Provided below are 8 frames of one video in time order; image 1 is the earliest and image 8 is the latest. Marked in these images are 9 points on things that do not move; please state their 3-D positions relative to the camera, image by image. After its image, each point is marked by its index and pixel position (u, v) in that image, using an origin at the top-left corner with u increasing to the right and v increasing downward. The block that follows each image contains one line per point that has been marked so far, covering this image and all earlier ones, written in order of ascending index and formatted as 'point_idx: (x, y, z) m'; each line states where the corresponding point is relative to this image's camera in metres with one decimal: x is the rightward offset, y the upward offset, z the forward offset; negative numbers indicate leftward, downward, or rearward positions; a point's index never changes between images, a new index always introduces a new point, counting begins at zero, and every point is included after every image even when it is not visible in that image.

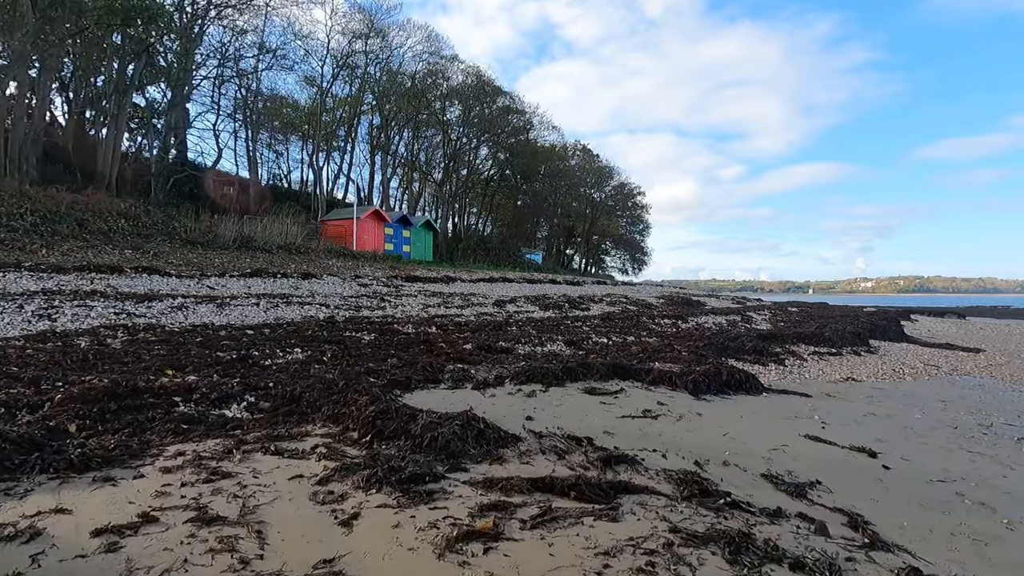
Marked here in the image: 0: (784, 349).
0: (+6.5, -1.5, +12.8) m
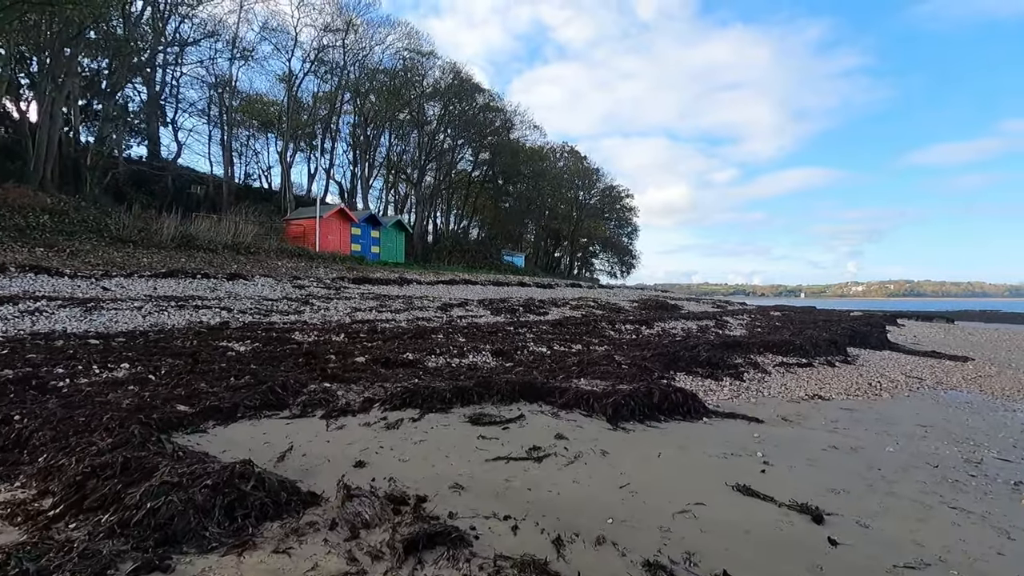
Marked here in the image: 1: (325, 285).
0: (+4.9, -1.5, +11.3) m
1: (-6.7, +0.1, +19.3) m
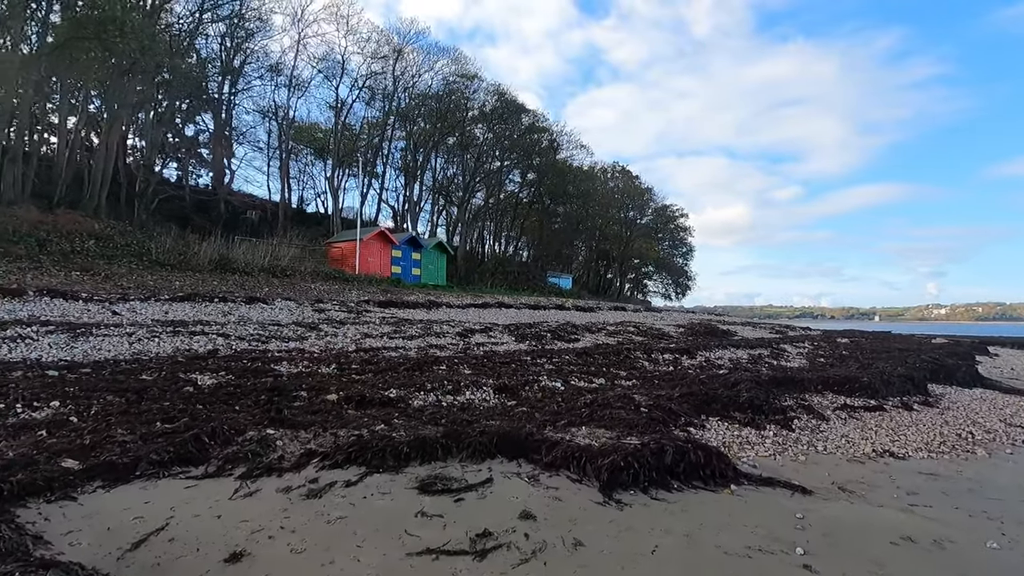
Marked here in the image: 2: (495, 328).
0: (+5.0, -2.0, +9.4) m
1: (-5.7, -0.7, +18.7) m
2: (-0.6, -1.3, +17.8) m
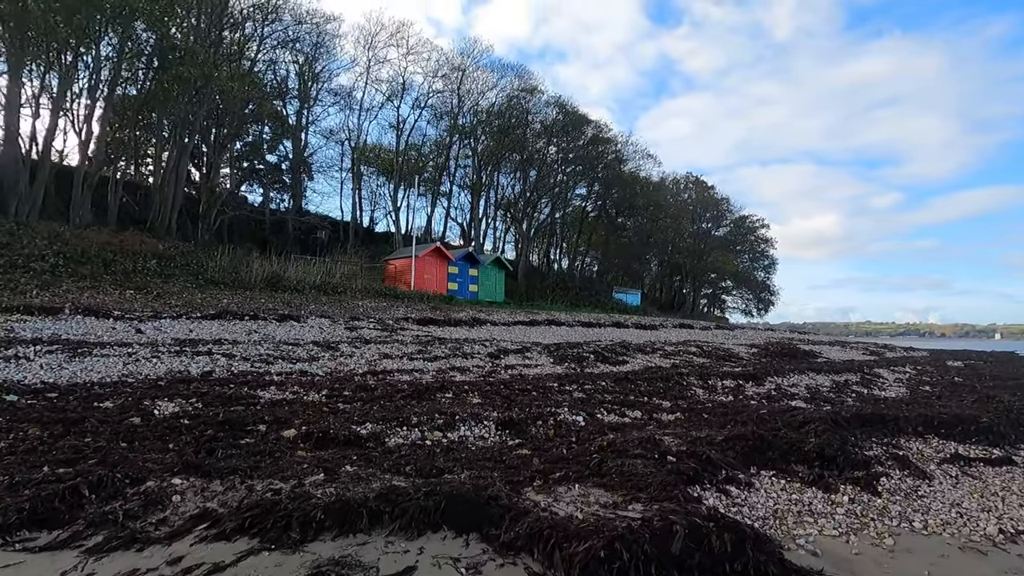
0: (+5.1, -2.2, +7.3) m
1: (-4.3, -1.3, +17.9) m
2: (+0.7, -1.8, +16.3) m
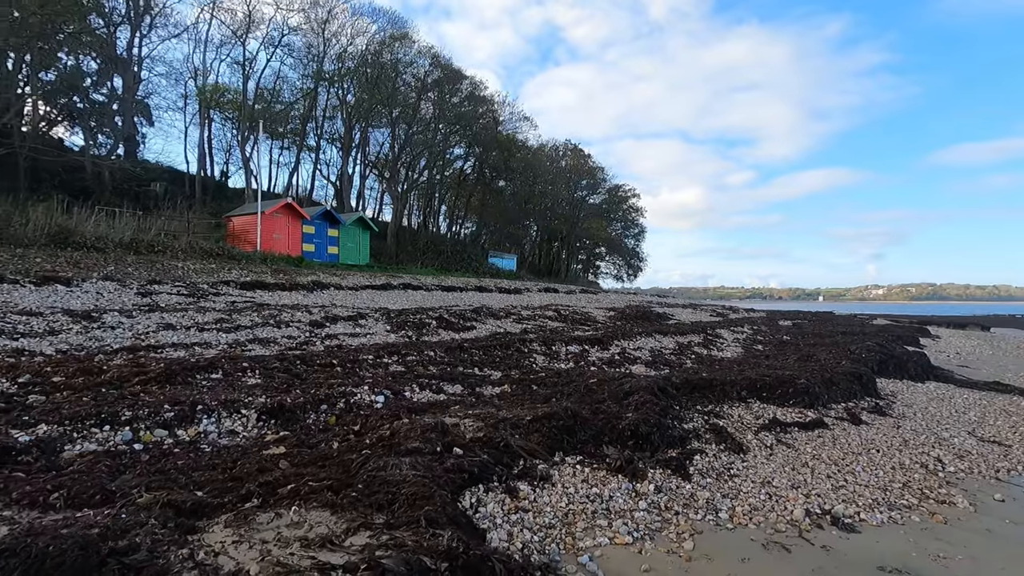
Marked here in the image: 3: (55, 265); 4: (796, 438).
0: (+2.4, -1.6, +6.7) m
1: (-9.0, -0.1, +15.0) m
2: (-3.7, -0.7, +14.5) m
3: (-13.9, +0.7, +16.4) m
4: (+3.5, -1.9, +6.6) m
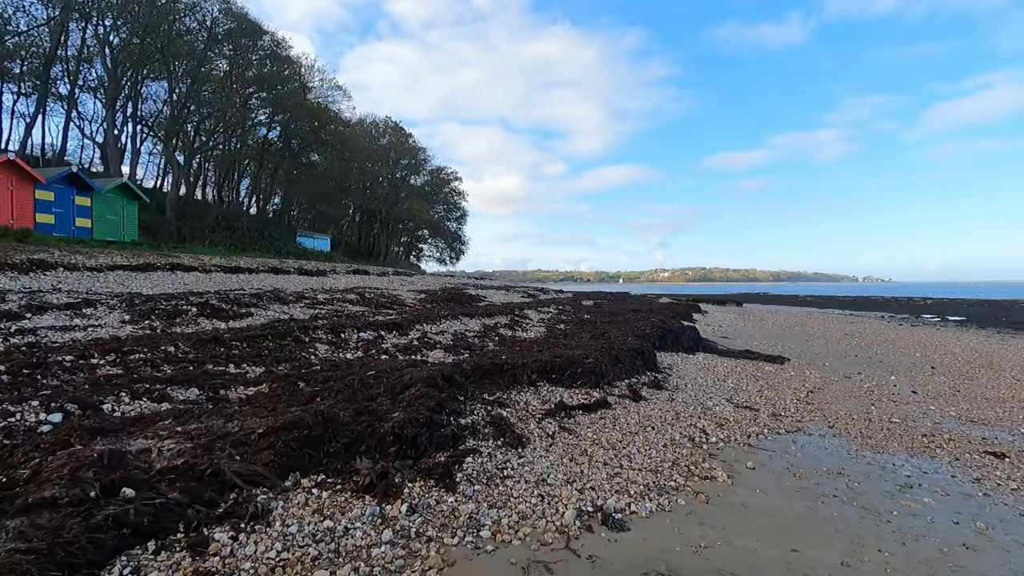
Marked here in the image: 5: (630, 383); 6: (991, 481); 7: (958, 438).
0: (-0.2, -1.4, +6.0) m
1: (-13.7, +0.3, +10.3) m
2: (-8.6, -0.3, +11.5) m
3: (-18.9, +1.1, +10.0) m
4: (+0.8, -1.6, +6.3) m
5: (+1.9, -1.5, +8.7) m
6: (+5.4, -2.2, +6.0) m
7: (+6.5, -2.2, +7.8) m
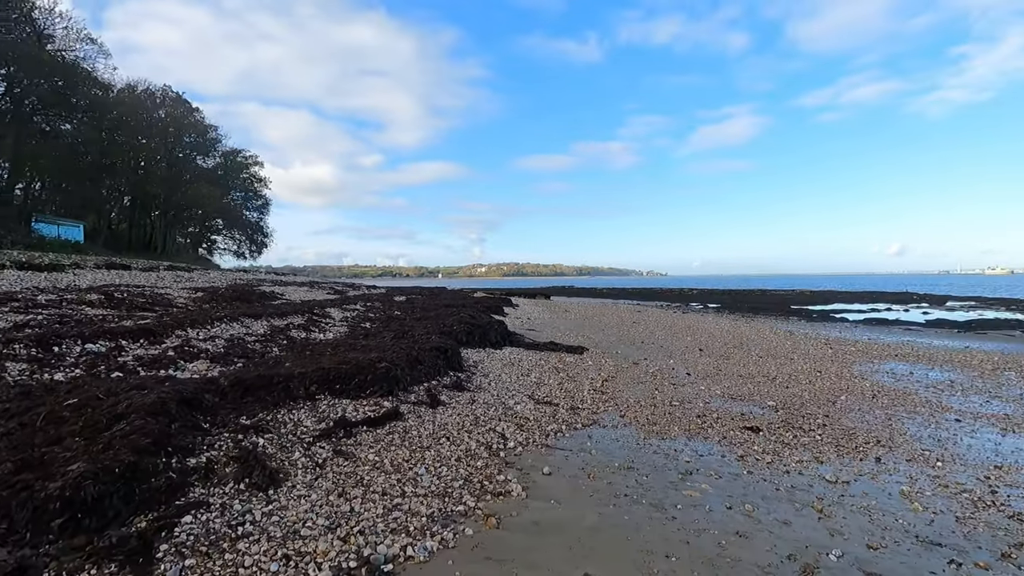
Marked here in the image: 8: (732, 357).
0: (-2.4, -1.3, +4.7) m
1: (-16.5, +0.2, +4.3) m
2: (-12.1, -0.3, +7.1) m
3: (-21.3, +1.0, +2.4) m
4: (-1.5, -1.5, +5.3) m
5: (-1.2, -1.5, +8.0) m
6: (+2.9, -2.1, +6.5) m
7: (+3.4, -2.1, +8.6) m
8: (+6.6, -2.1, +16.1) m
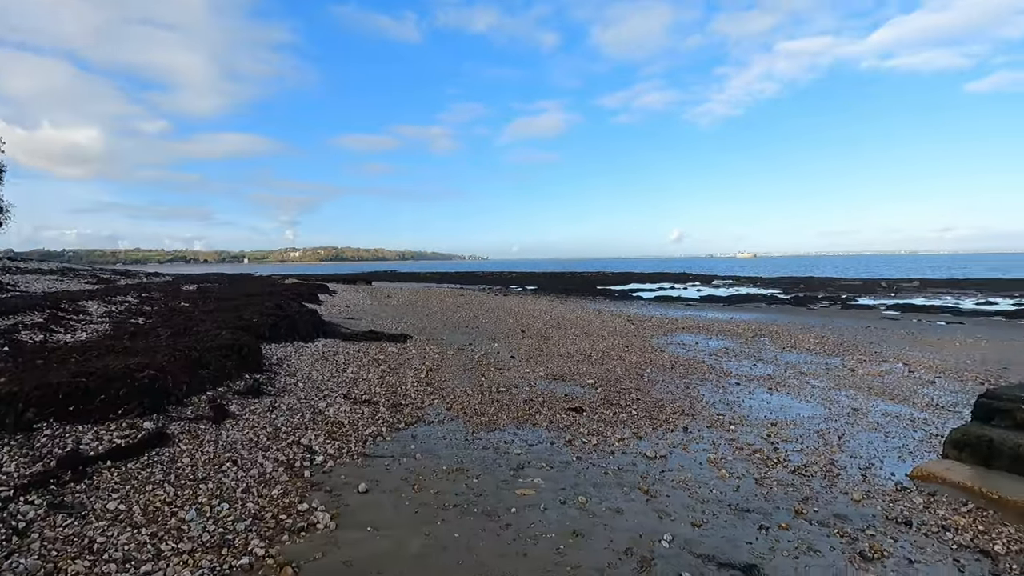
0: (-3.7, -1.3, +3.0) m
1: (-16.9, -0.1, -1.9) m
2: (-13.6, -0.4, +2.2) m
3: (-20.8, +0.6, -5.3) m
4: (-3.0, -1.4, +3.9) m
5: (-3.6, -1.3, +6.5) m
6: (+0.8, -1.8, +6.5) m
7: (+0.6, -1.8, +8.6) m
8: (+1.2, -1.5, +16.7) m
